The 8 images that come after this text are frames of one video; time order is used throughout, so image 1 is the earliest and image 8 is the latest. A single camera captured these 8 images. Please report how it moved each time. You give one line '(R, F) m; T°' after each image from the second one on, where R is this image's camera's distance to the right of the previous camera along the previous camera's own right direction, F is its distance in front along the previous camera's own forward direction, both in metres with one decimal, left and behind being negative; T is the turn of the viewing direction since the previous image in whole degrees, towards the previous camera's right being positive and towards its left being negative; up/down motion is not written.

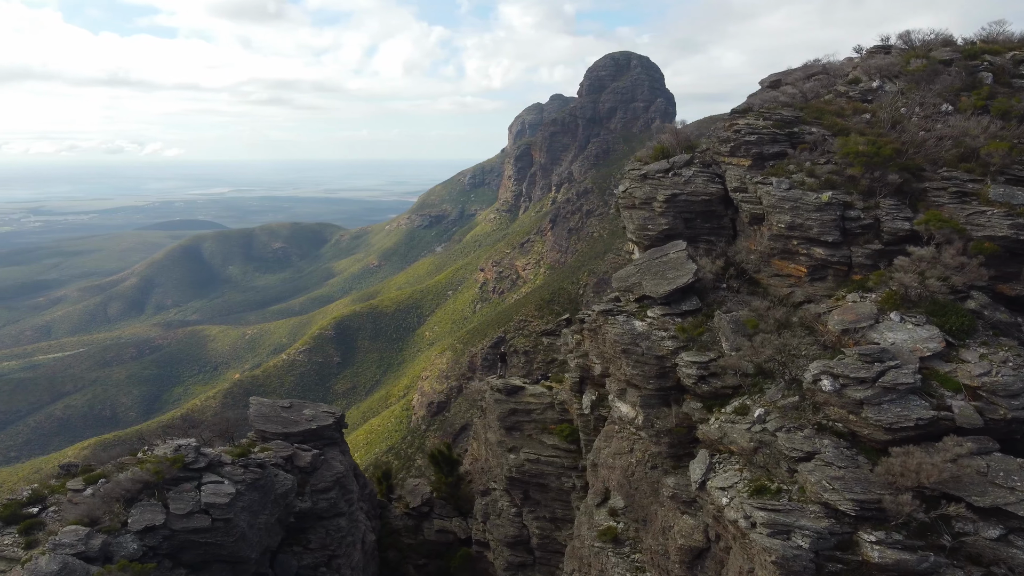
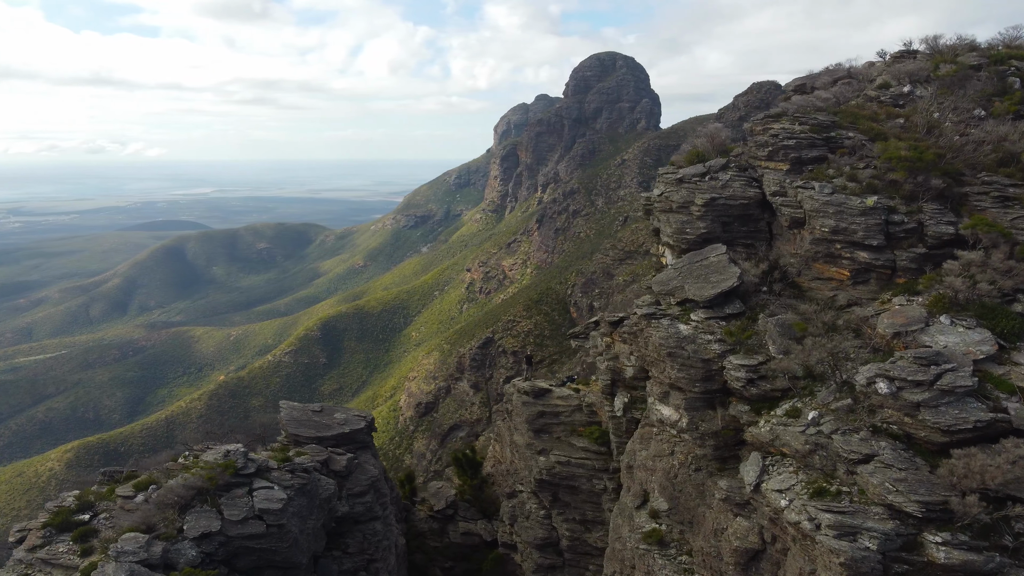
(-1.0, 0.0) m; +1°
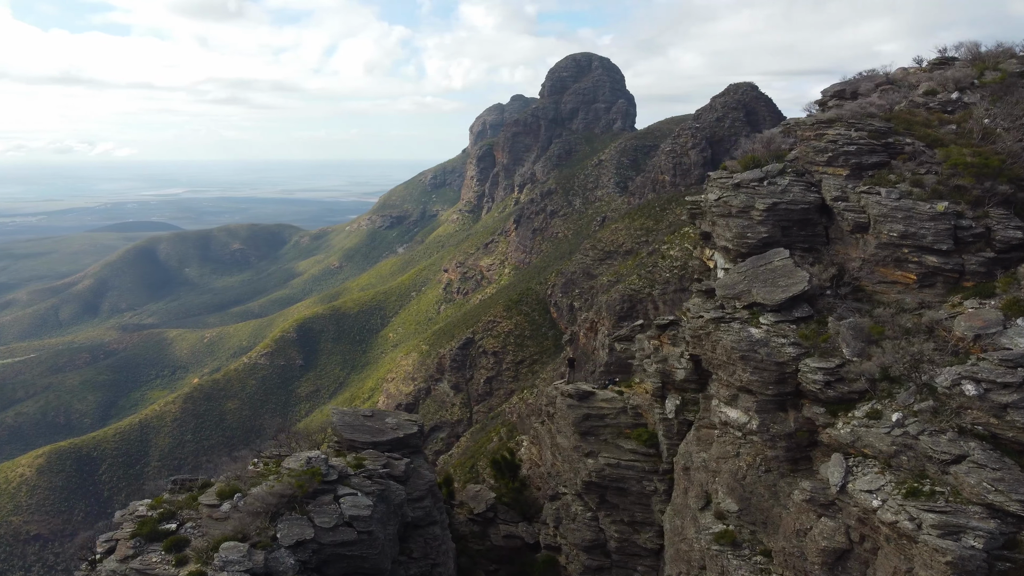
(-1.7, -0.1) m; +1°
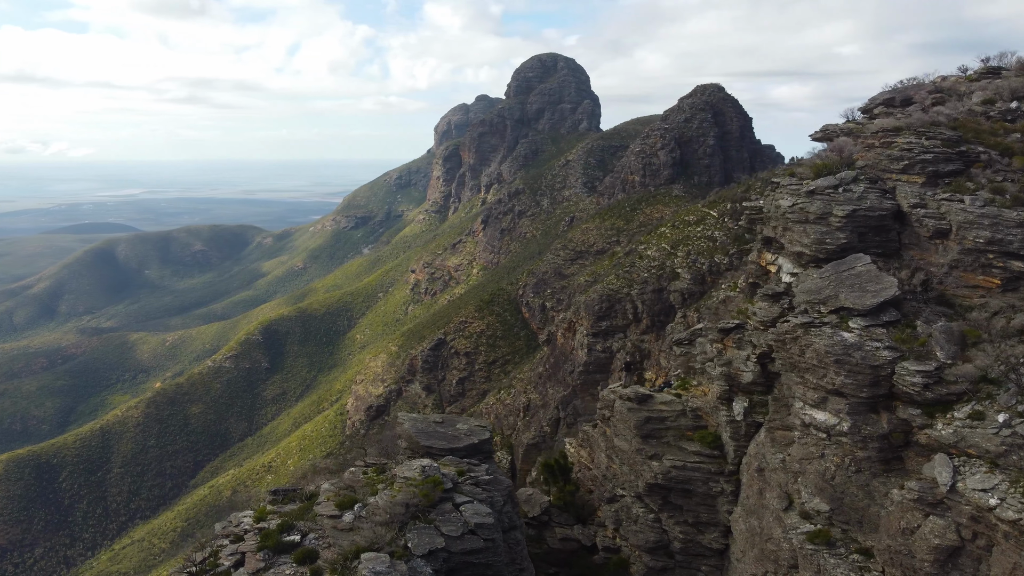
(-2.4, -0.1) m; +2°
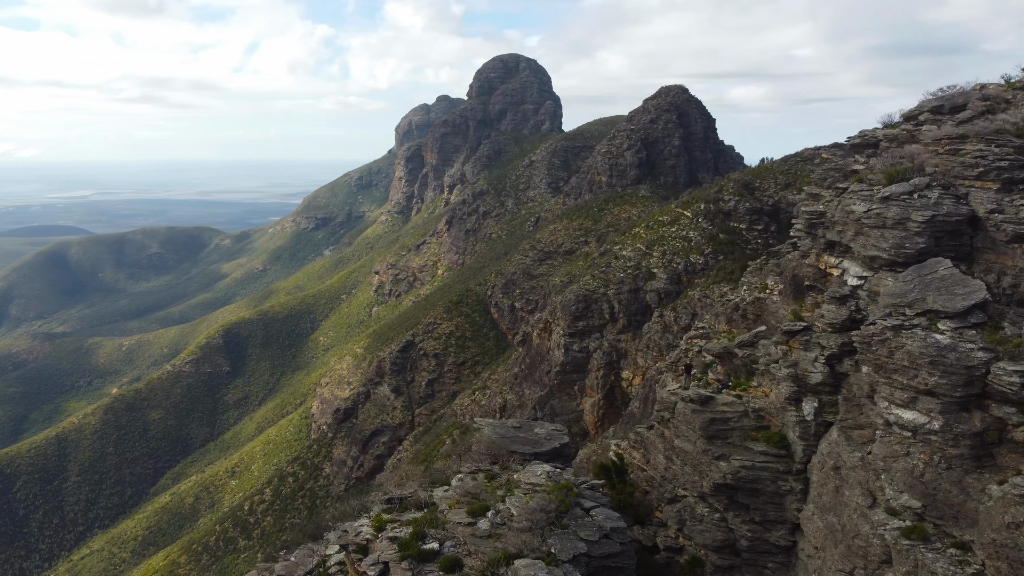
(-2.6, -0.1) m; +2°
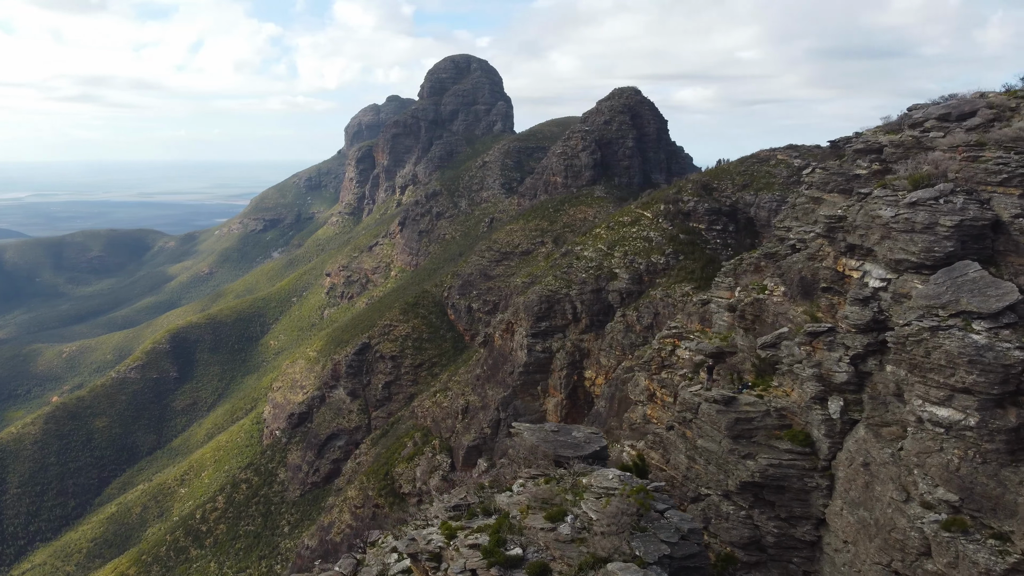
(-1.9, +0.2) m; +3°
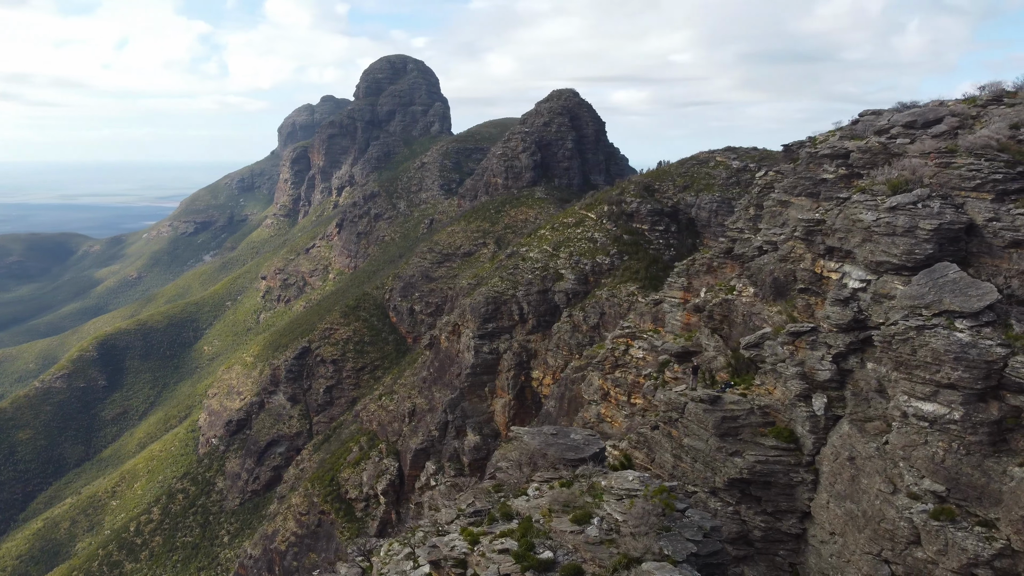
(-1.3, +0.4) m; +5°
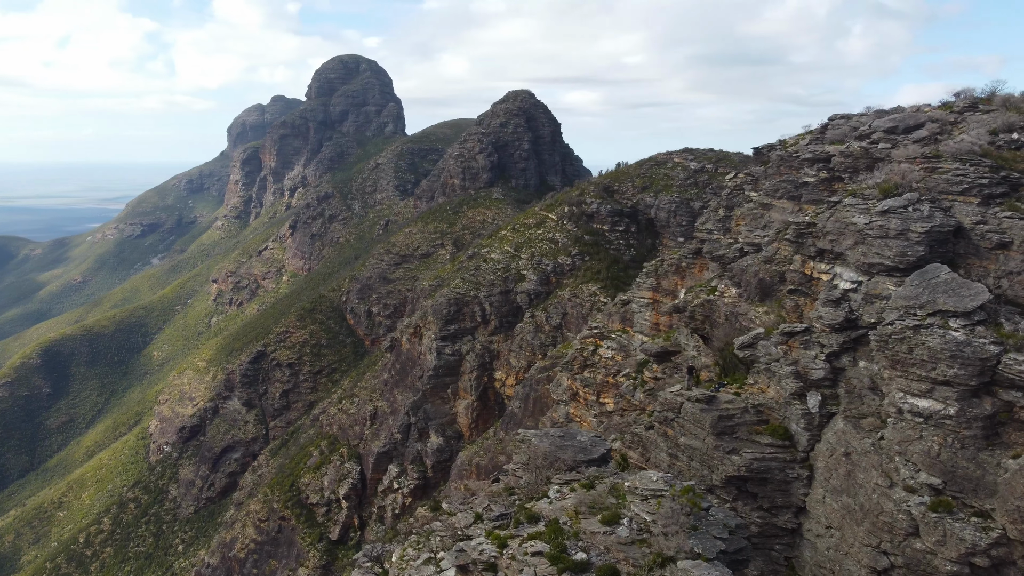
(-1.1, +0.2) m; +4°
